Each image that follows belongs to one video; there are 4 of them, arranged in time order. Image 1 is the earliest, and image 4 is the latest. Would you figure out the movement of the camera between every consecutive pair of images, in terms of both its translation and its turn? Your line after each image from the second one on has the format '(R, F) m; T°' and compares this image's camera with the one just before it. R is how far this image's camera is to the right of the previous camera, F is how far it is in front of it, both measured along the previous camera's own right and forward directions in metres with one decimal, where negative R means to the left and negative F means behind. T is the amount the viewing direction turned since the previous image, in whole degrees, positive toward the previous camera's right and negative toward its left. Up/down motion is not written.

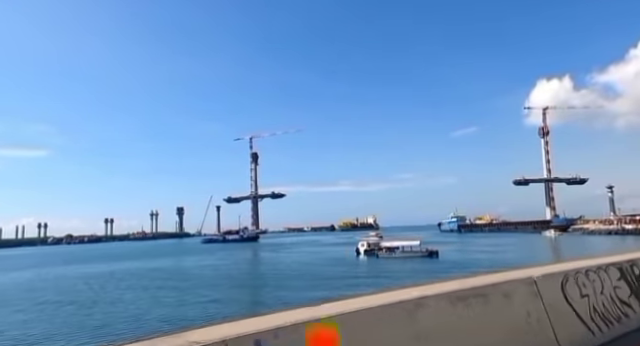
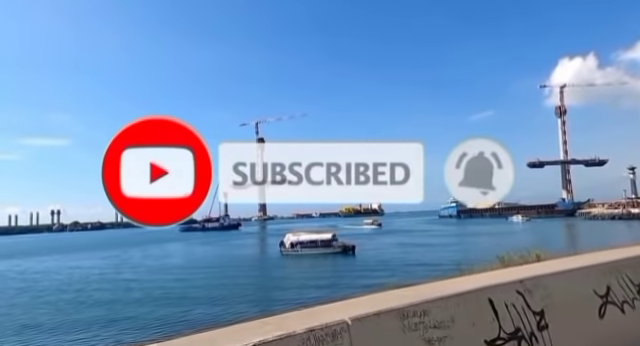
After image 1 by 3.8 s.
(+6.2, +5.9) m; -2°
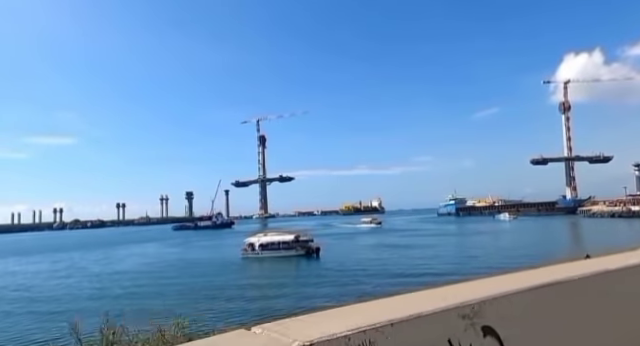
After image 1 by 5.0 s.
(+1.8, +1.7) m; -1°
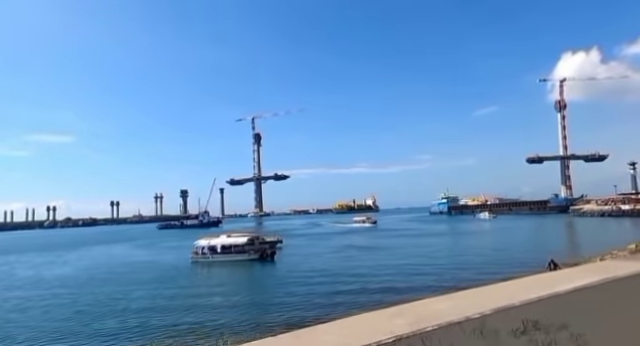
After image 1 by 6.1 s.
(+1.6, +1.5) m; 0°
